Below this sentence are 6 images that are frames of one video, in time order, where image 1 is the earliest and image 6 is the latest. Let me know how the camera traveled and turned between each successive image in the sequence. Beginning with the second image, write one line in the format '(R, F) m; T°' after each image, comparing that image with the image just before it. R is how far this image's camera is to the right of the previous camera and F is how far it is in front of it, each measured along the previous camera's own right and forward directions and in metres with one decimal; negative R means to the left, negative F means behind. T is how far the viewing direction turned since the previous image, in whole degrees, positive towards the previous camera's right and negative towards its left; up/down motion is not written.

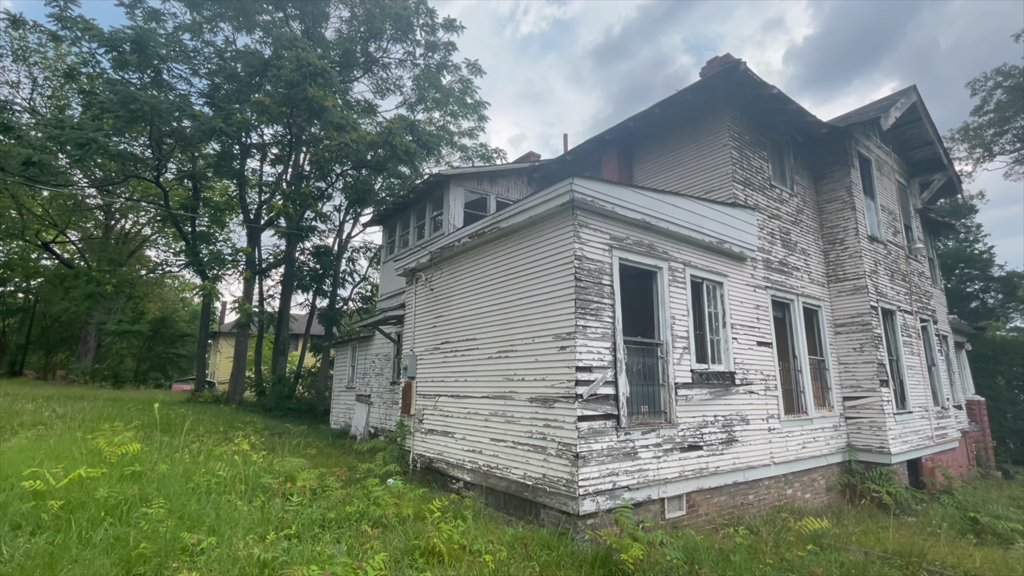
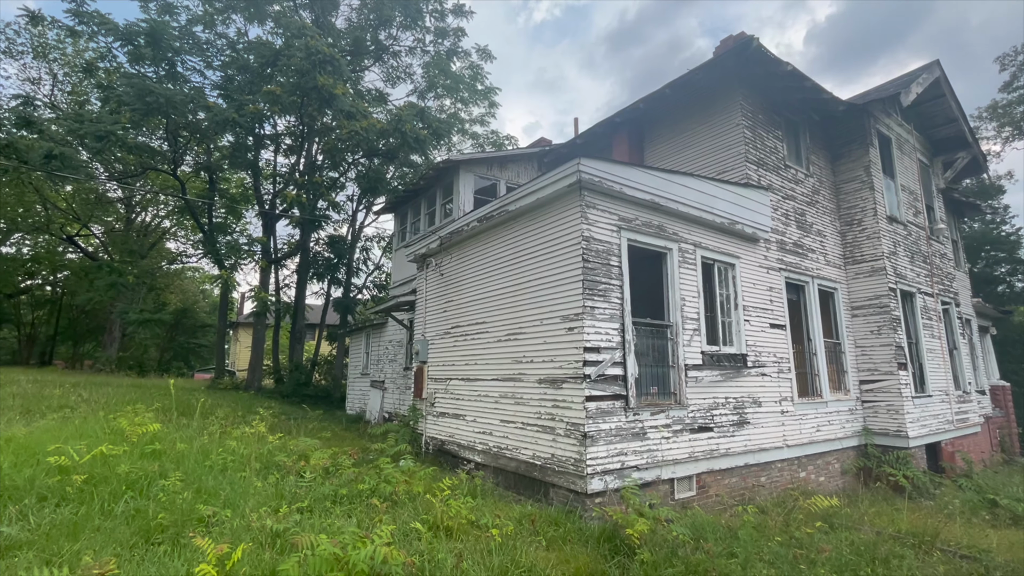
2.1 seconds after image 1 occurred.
(+0.1, 0.0) m; -2°
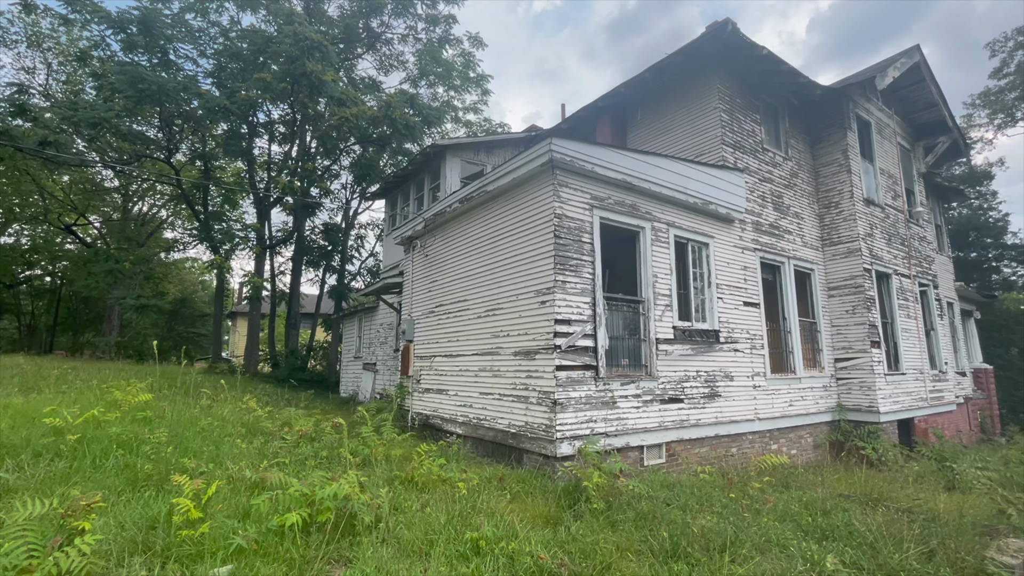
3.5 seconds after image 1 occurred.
(+0.3, -0.3) m; 0°
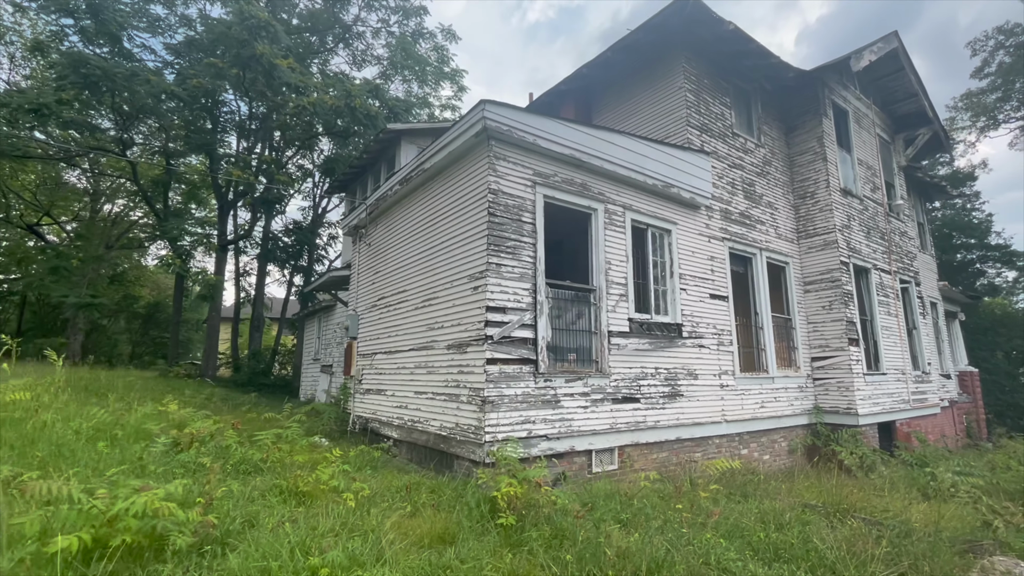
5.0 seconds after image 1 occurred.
(+0.7, +0.7) m; +1°
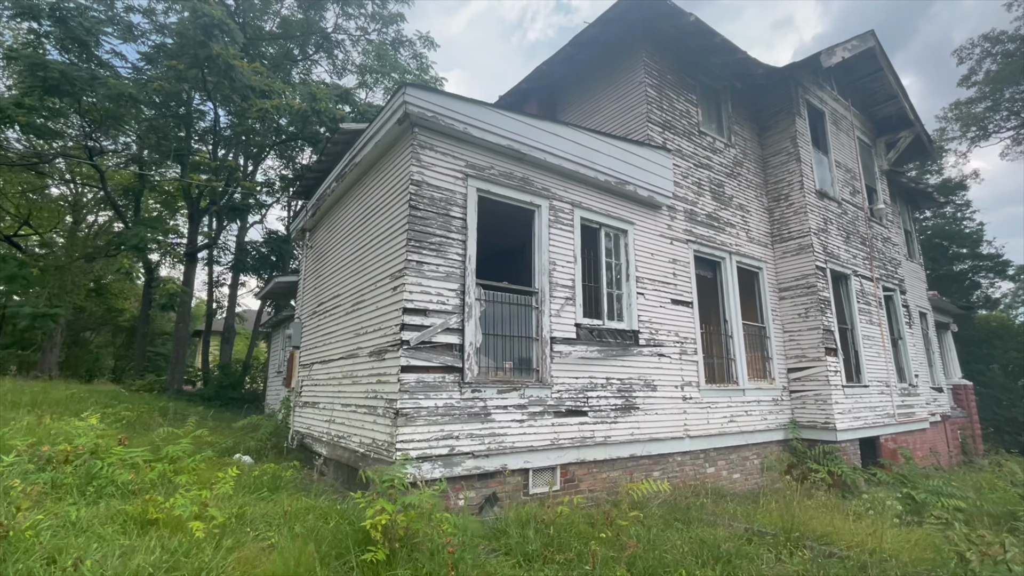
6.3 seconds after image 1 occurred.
(+0.8, +0.5) m; 0°
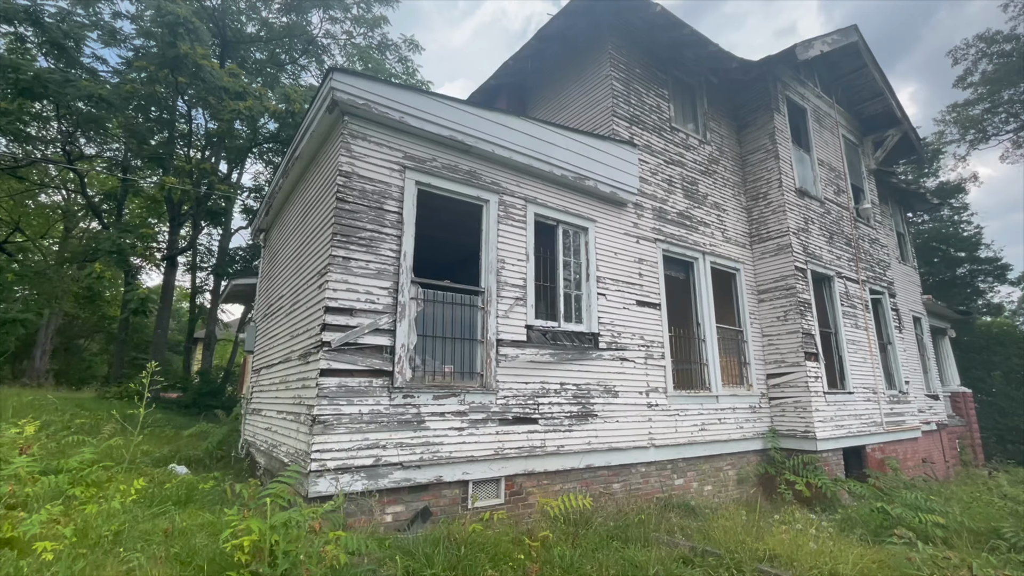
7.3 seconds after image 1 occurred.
(+0.7, +0.3) m; 0°
